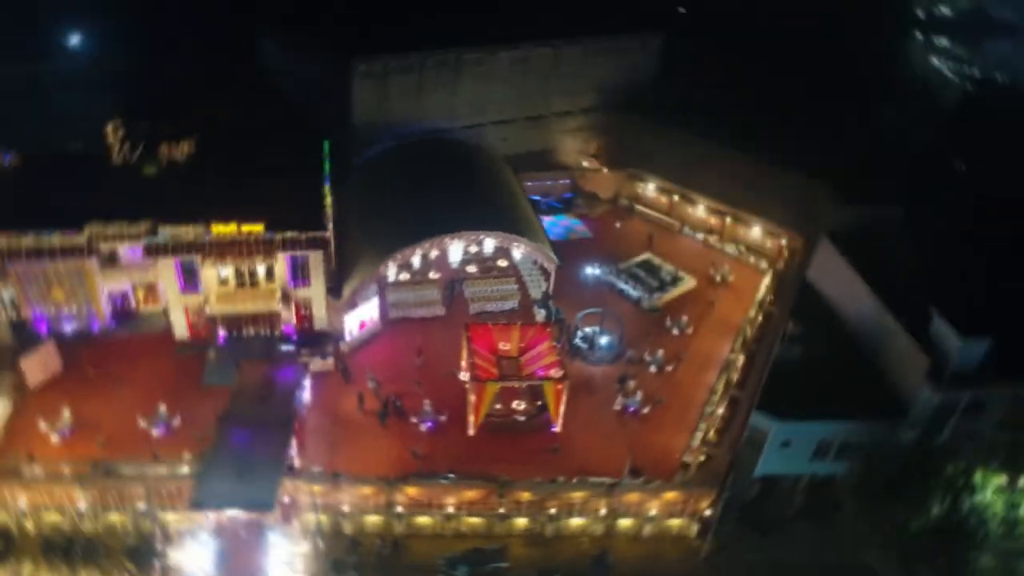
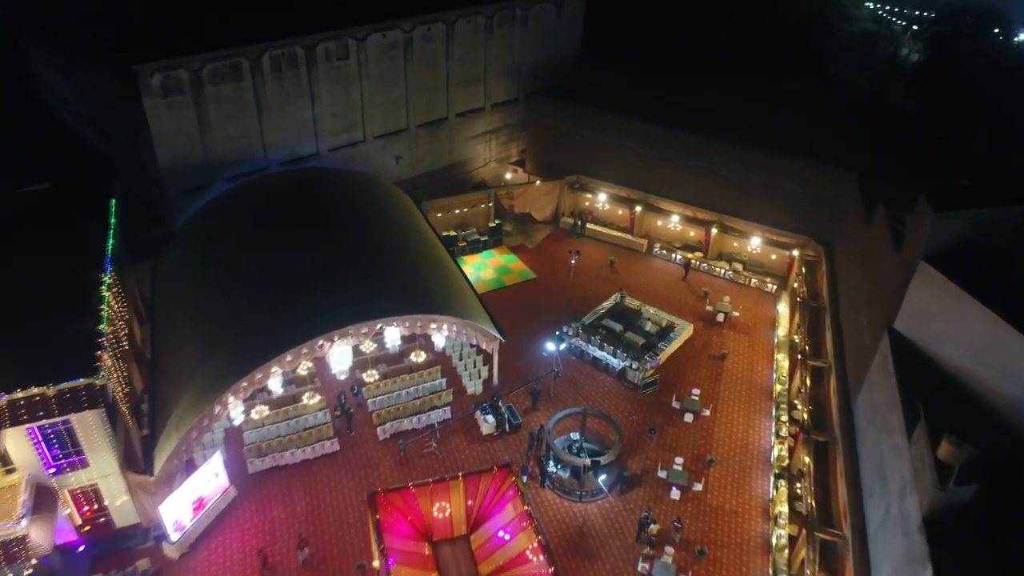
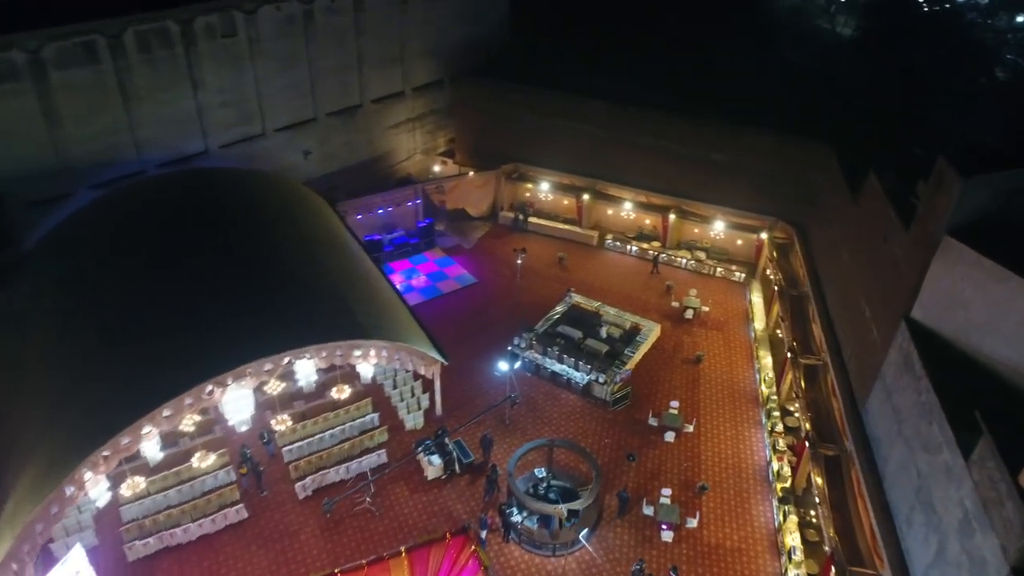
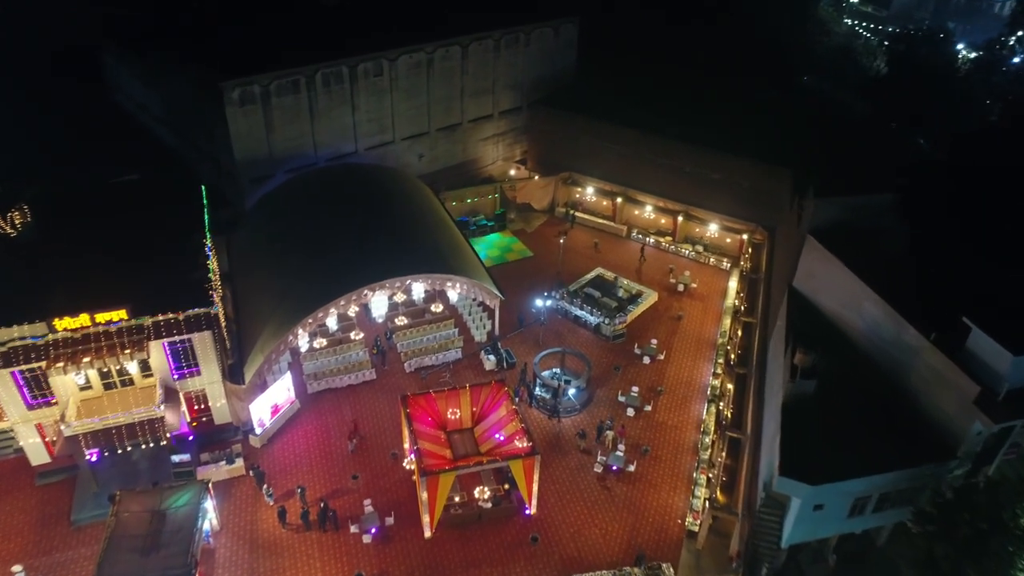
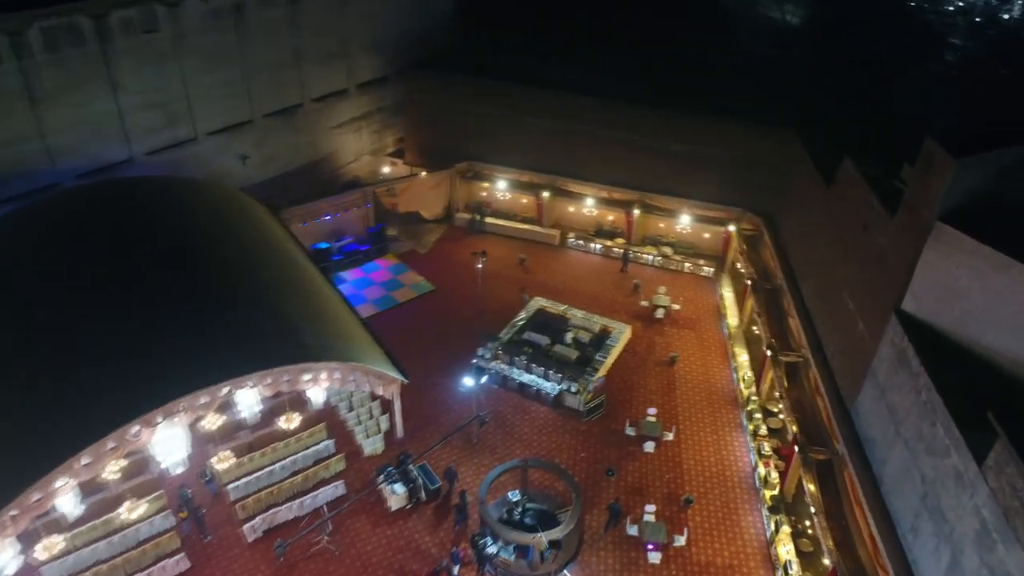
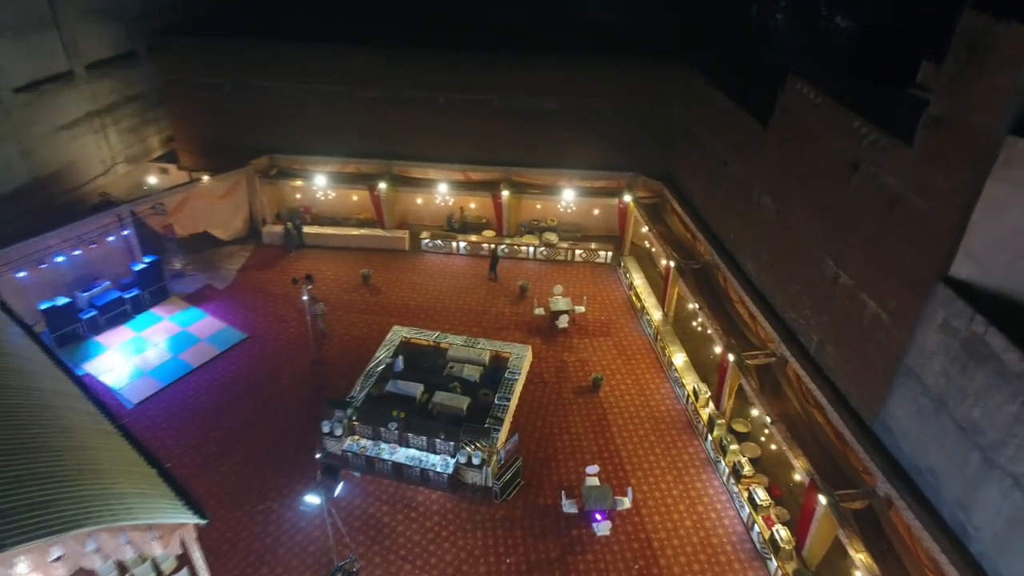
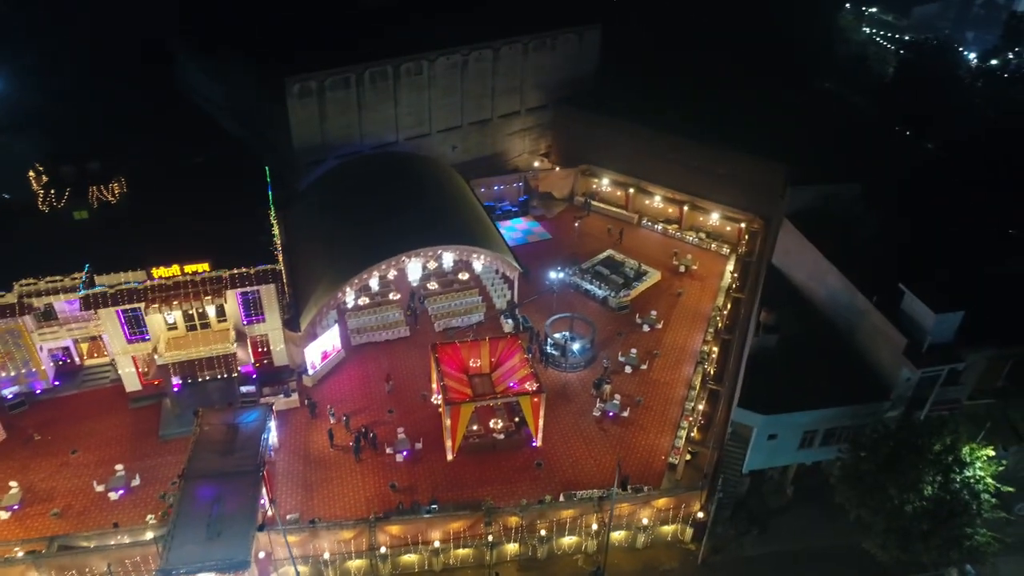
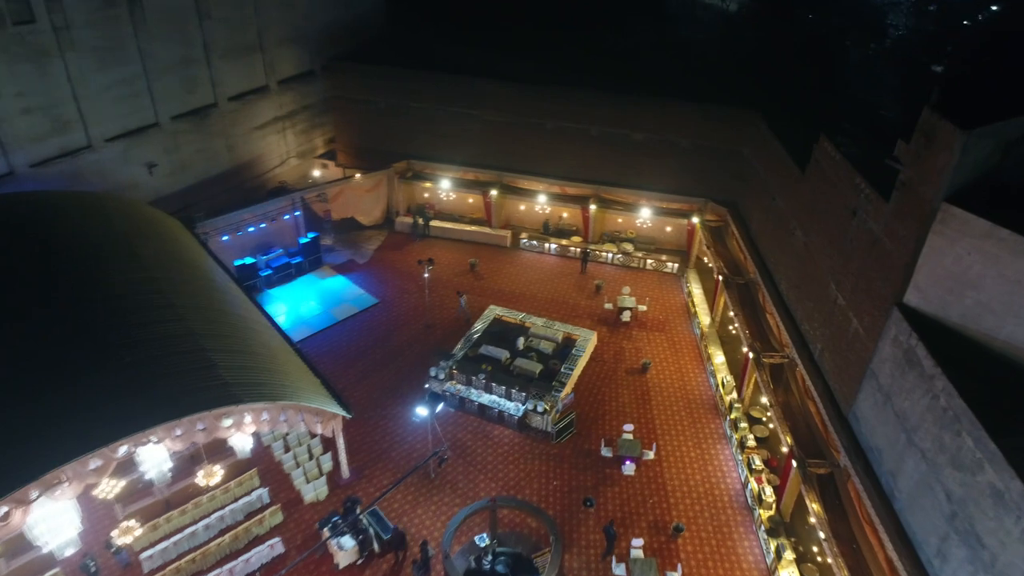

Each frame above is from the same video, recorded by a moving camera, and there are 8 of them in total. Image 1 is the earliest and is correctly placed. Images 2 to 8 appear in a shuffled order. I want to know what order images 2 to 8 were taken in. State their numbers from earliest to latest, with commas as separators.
7, 4, 2, 3, 5, 8, 6
